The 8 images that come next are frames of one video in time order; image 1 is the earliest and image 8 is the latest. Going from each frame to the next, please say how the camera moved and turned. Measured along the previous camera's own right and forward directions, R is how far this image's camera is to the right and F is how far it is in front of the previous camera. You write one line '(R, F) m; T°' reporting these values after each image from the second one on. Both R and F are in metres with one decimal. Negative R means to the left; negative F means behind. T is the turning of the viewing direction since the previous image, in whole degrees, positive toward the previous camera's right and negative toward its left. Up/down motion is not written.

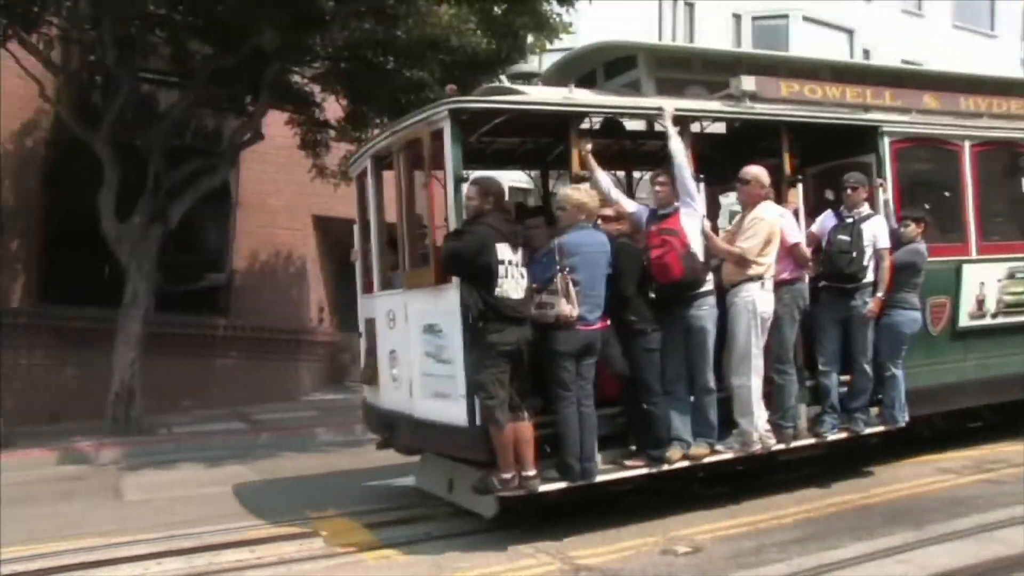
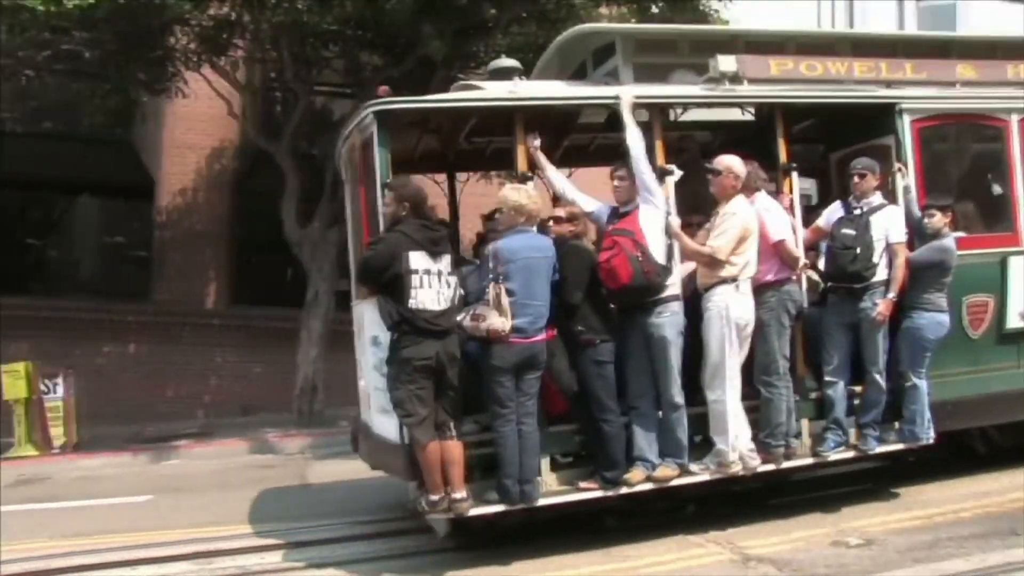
(+1.3, +0.5) m; -9°
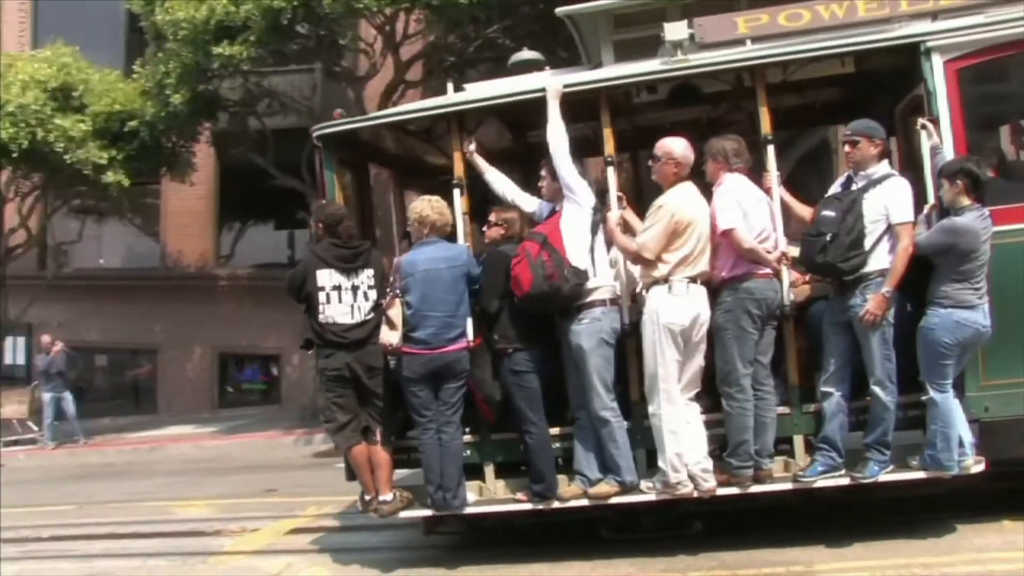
(+3.0, +0.8) m; -26°
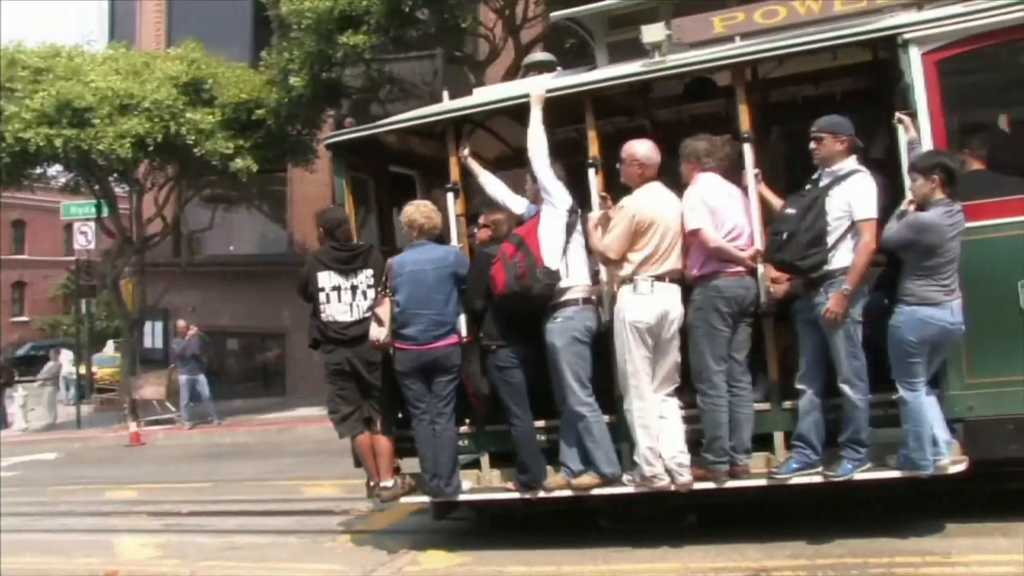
(+0.9, -0.2) m; -8°
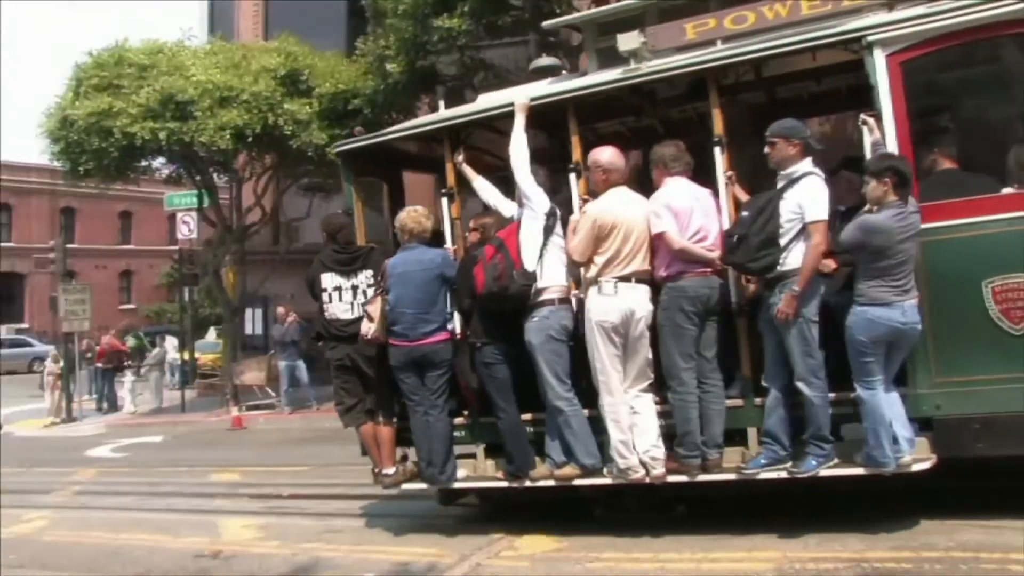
(+0.7, -0.2) m; -6°
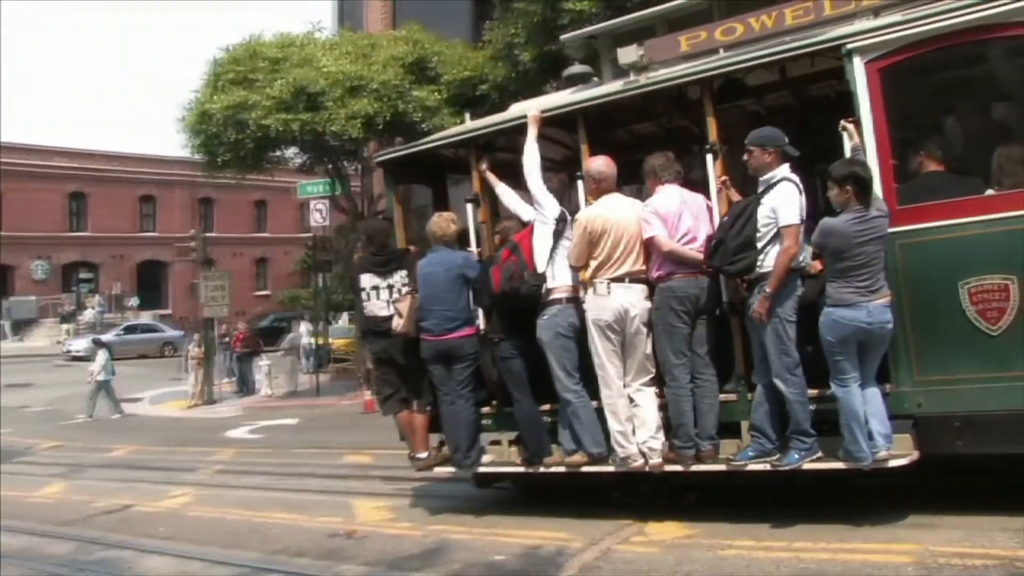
(+0.7, -0.4) m; -7°
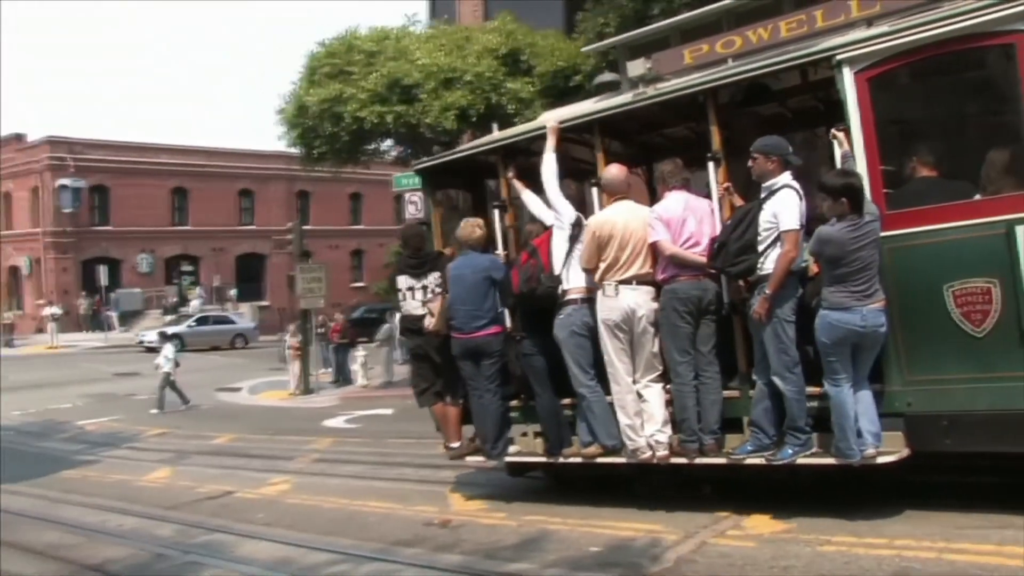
(+0.5, -0.4) m; -5°
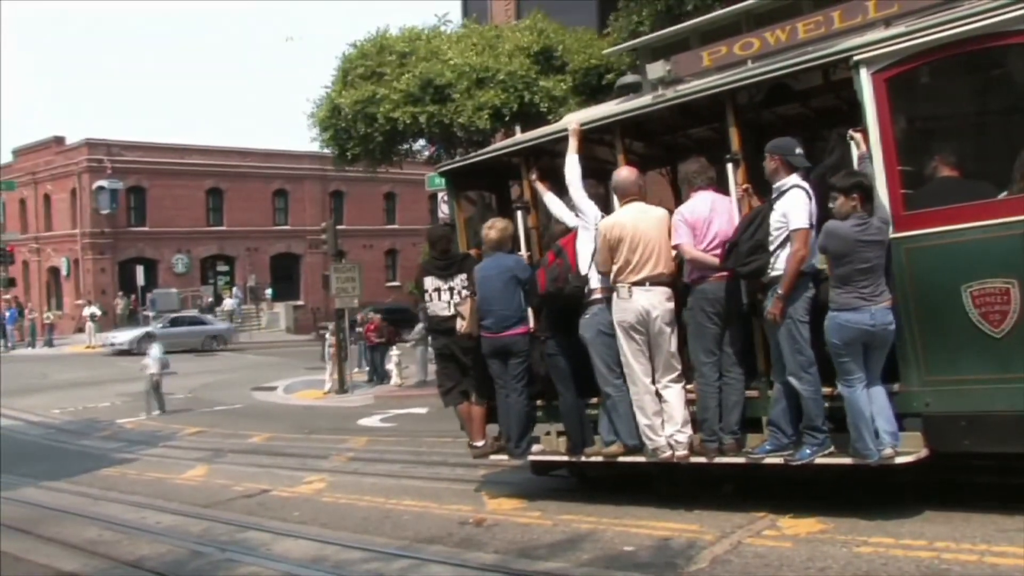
(+0.1, -0.1) m; -2°
